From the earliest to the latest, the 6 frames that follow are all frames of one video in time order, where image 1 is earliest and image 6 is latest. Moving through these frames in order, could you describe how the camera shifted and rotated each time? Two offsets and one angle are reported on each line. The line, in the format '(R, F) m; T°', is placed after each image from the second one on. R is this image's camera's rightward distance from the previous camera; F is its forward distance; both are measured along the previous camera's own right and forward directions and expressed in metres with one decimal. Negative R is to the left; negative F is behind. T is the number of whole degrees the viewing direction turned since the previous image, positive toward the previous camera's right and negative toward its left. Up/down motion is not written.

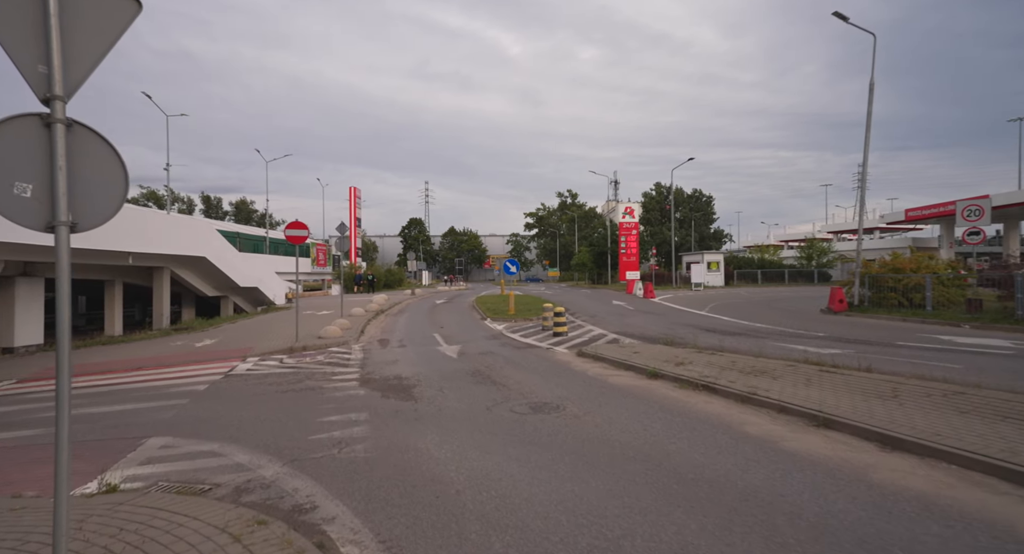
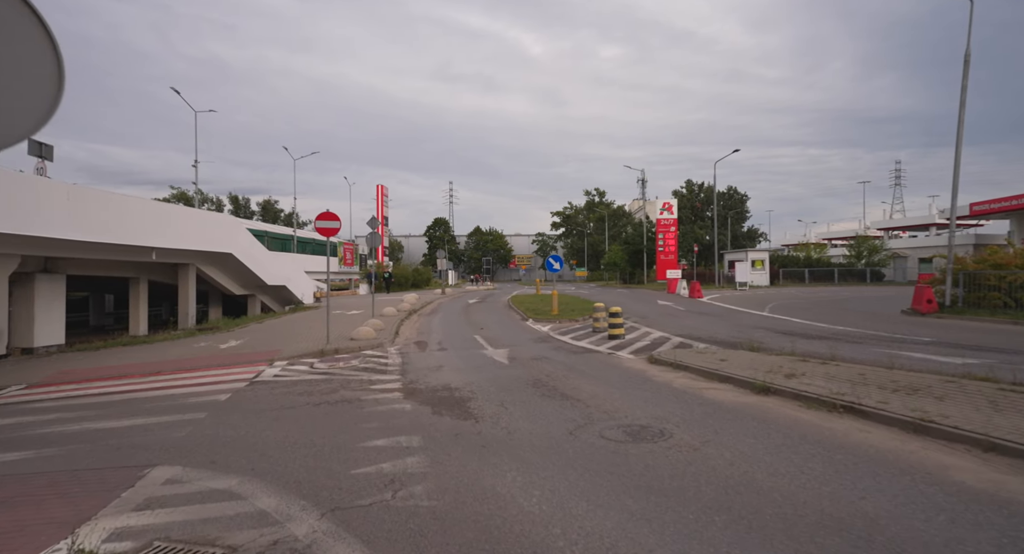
(-0.8, +1.6) m; -2°
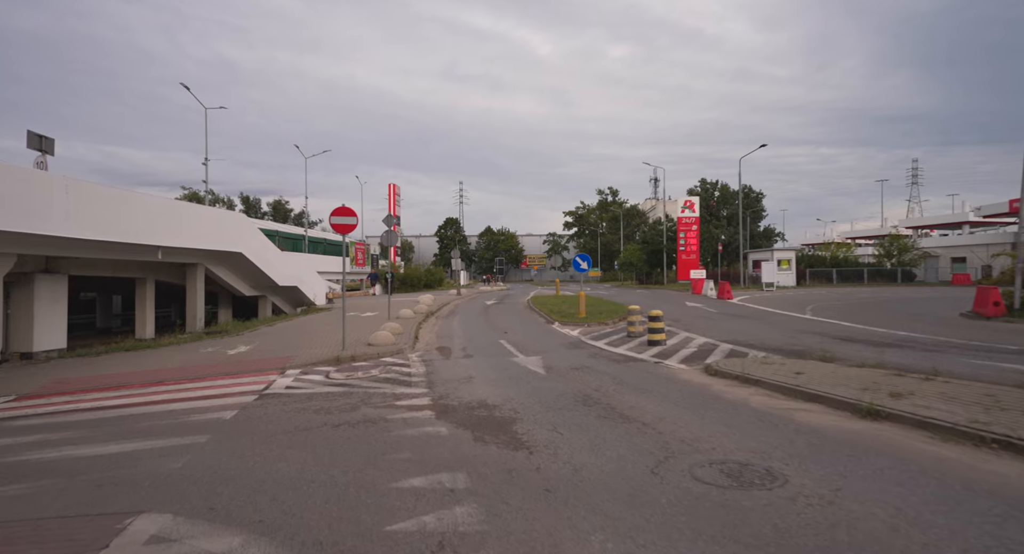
(-0.6, +1.2) m; -1°
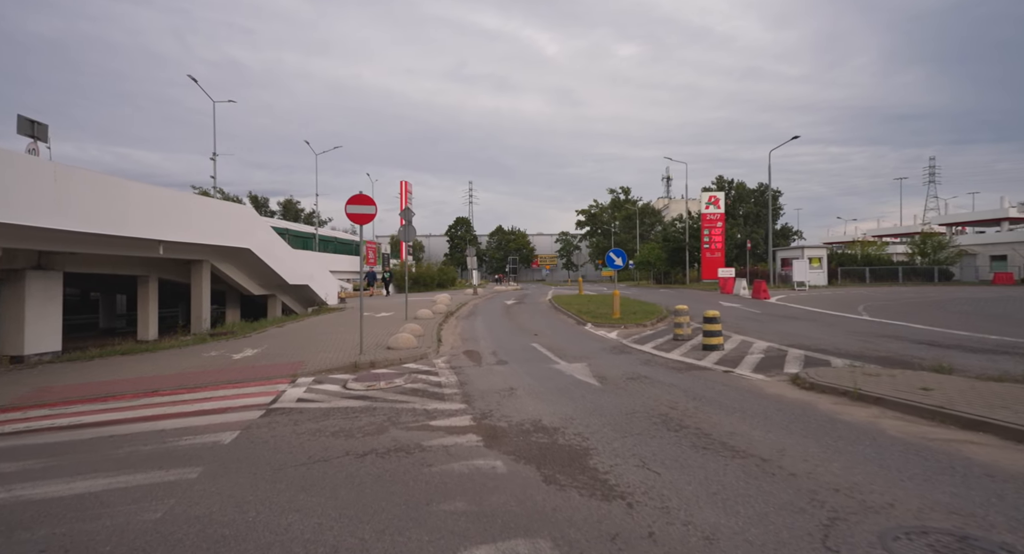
(-0.7, +1.5) m; -1°
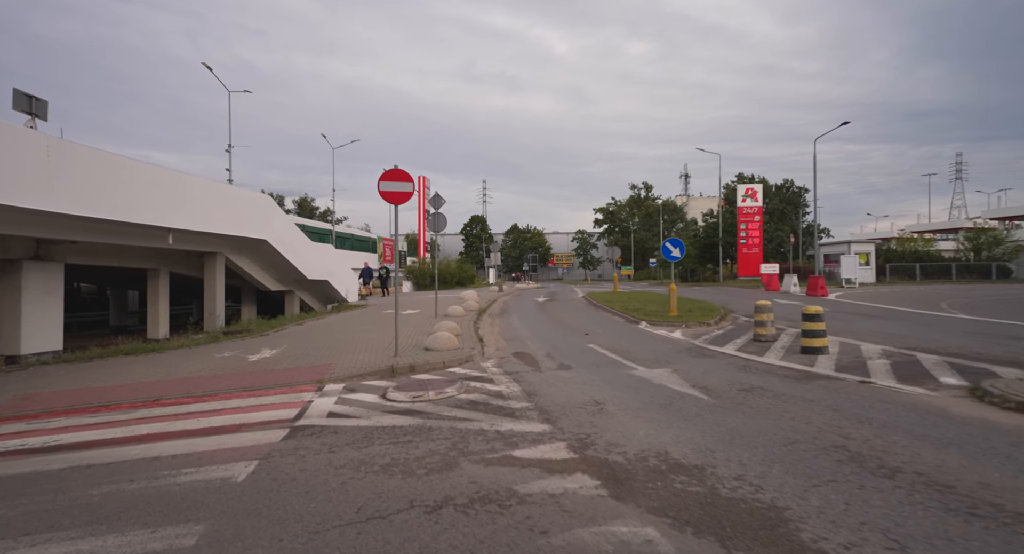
(-1.0, +1.9) m; -1°
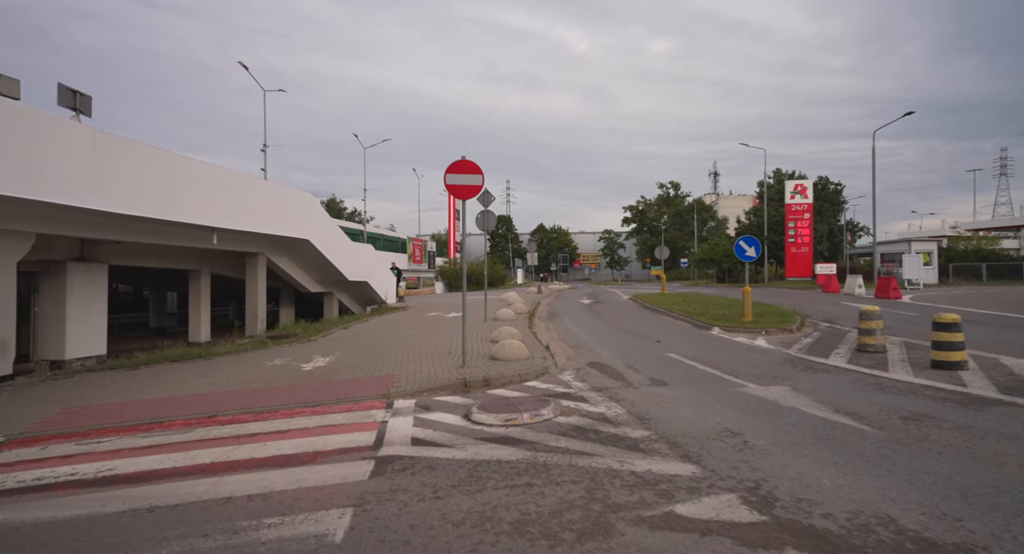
(-1.1, +1.1) m; -2°
